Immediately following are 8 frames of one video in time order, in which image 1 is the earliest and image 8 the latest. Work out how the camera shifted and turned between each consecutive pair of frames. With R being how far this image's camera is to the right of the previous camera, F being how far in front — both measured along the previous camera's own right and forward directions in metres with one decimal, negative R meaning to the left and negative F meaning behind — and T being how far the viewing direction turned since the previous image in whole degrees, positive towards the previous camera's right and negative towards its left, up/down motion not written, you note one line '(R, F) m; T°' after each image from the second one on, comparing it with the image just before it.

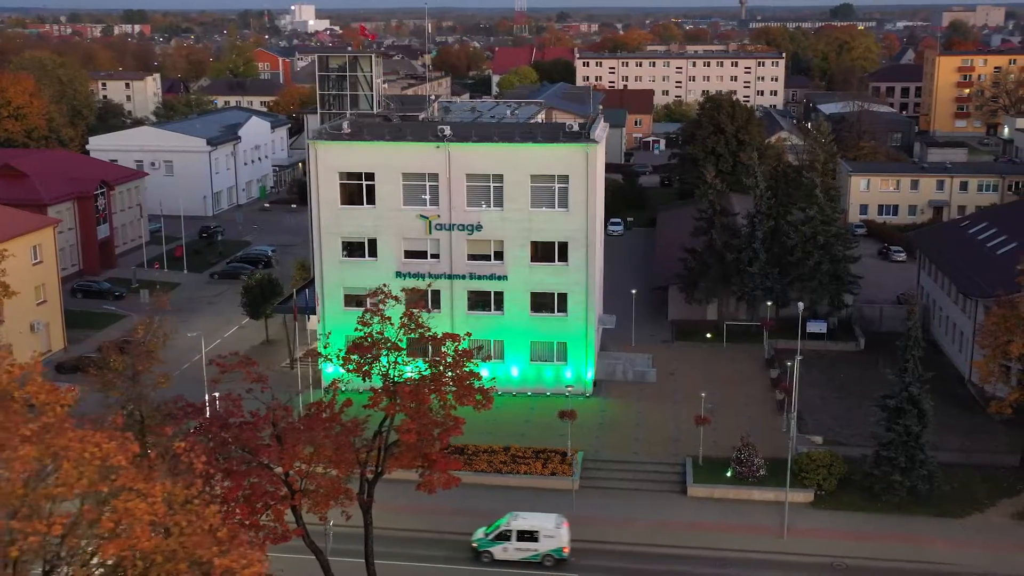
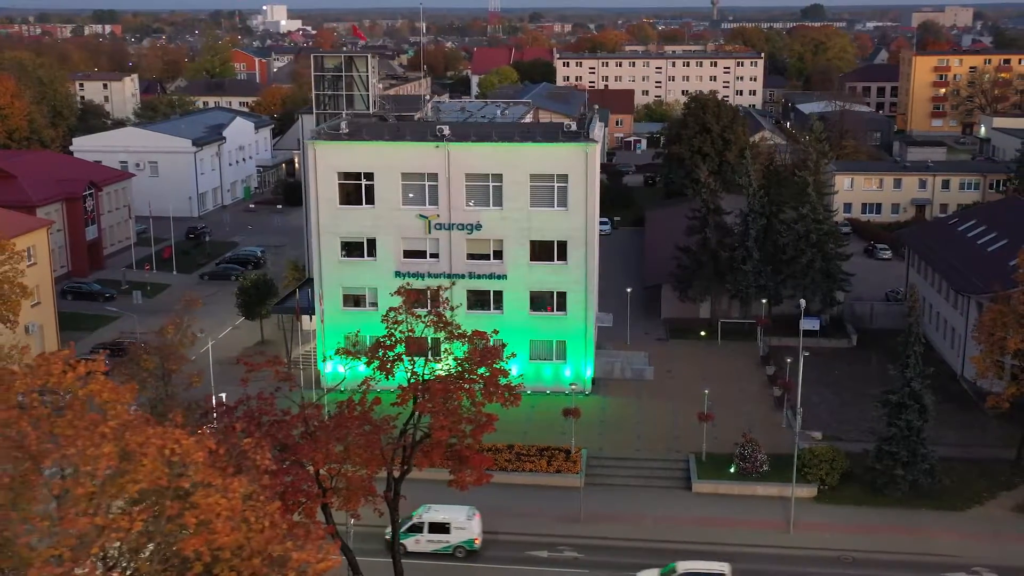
(-0.8, -0.1) m; +1°
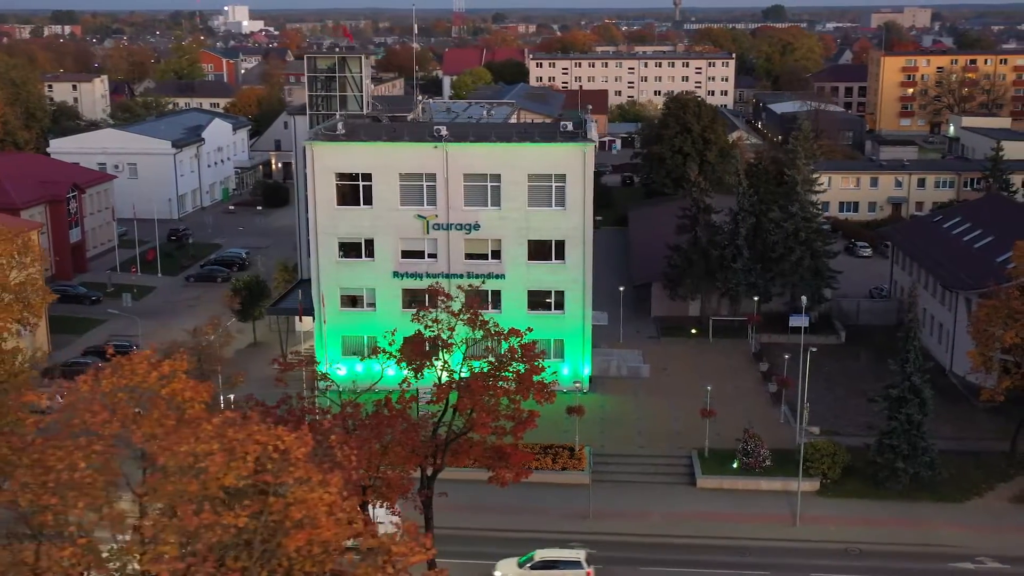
(-1.0, -0.2) m; +2°
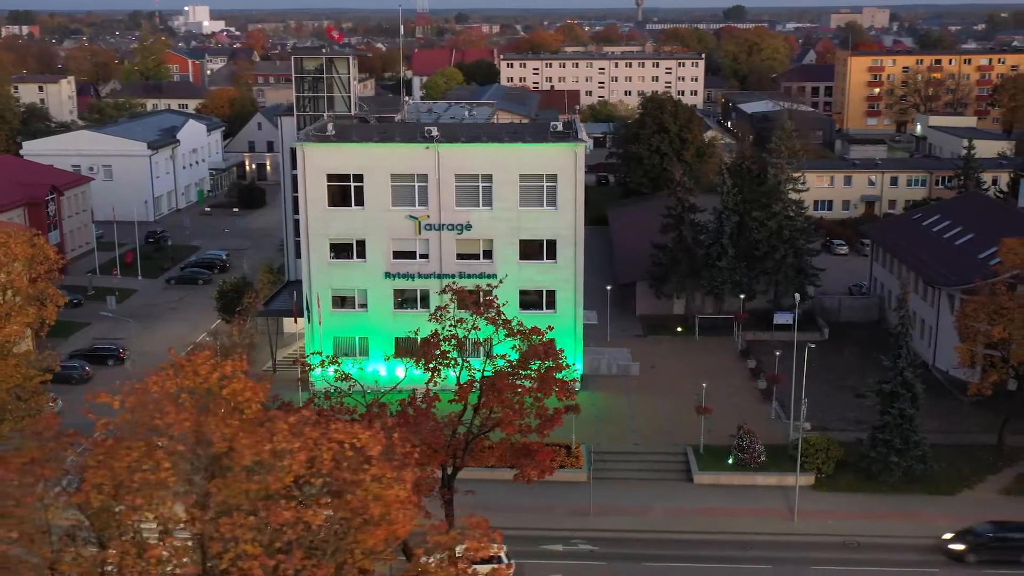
(-0.8, -0.1) m; +2°
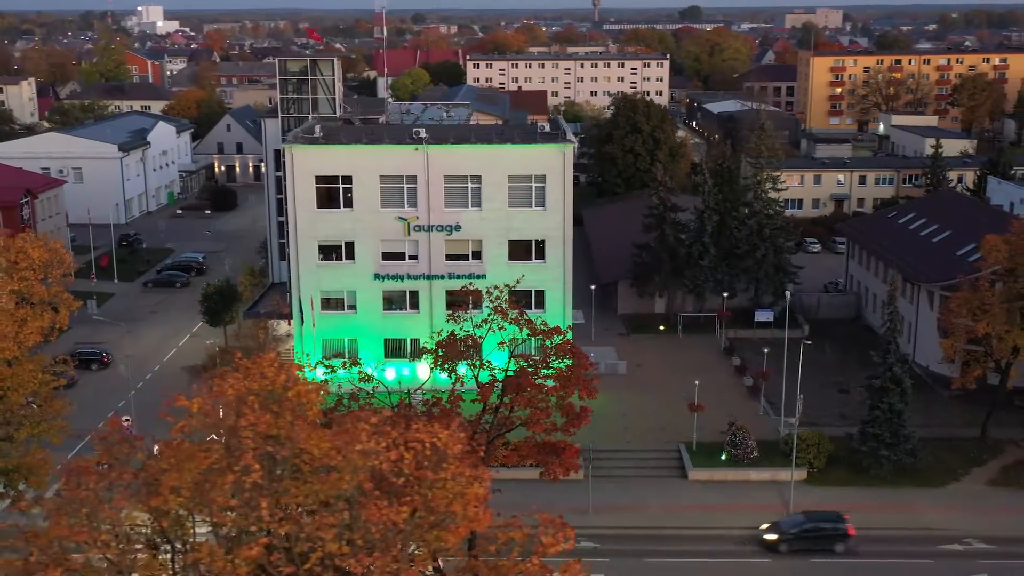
(-0.9, -0.2) m; +2°
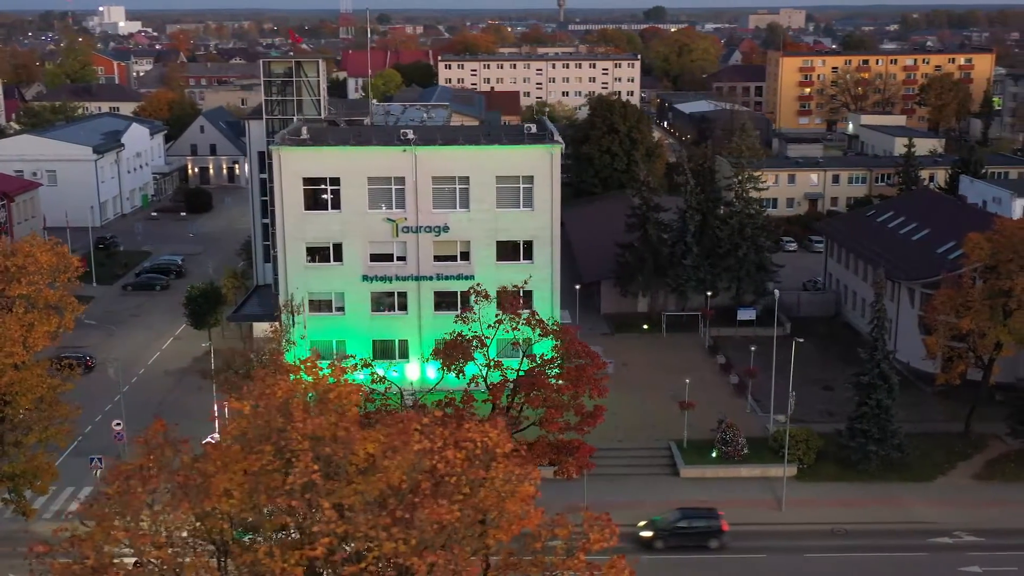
(-0.6, -0.1) m; +2°
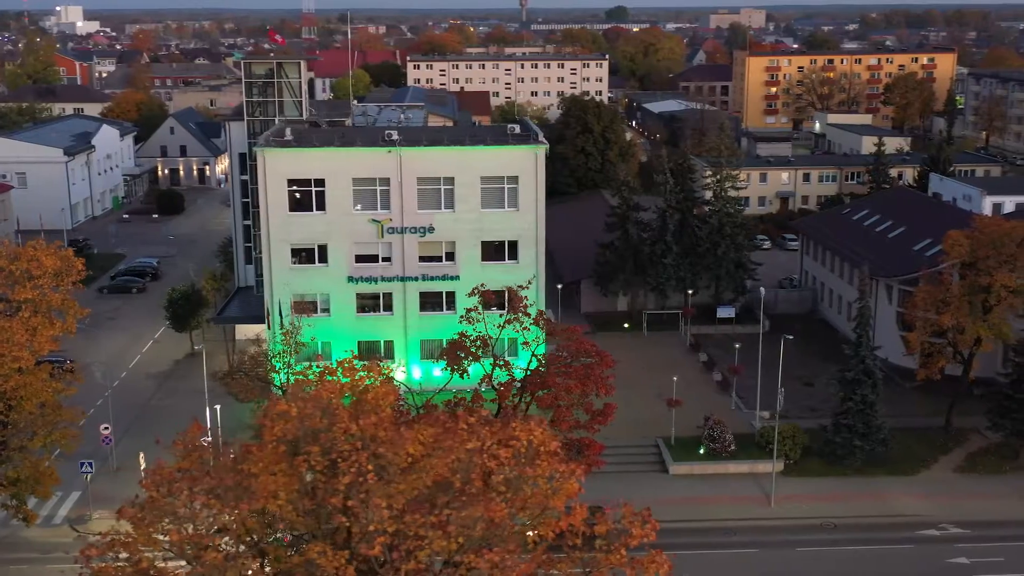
(-0.6, -0.1) m; +2°
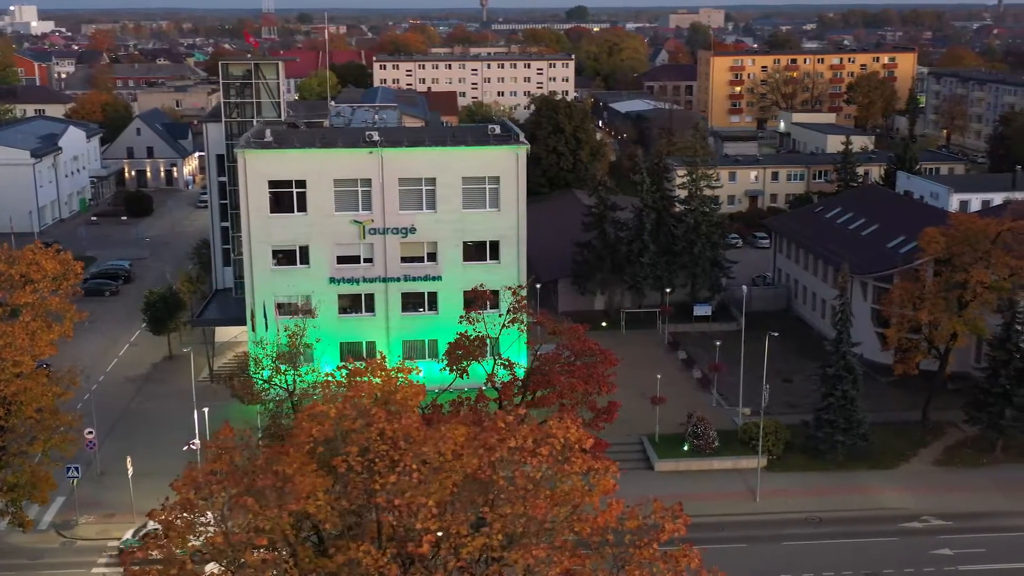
(-0.6, -0.1) m; +2°
